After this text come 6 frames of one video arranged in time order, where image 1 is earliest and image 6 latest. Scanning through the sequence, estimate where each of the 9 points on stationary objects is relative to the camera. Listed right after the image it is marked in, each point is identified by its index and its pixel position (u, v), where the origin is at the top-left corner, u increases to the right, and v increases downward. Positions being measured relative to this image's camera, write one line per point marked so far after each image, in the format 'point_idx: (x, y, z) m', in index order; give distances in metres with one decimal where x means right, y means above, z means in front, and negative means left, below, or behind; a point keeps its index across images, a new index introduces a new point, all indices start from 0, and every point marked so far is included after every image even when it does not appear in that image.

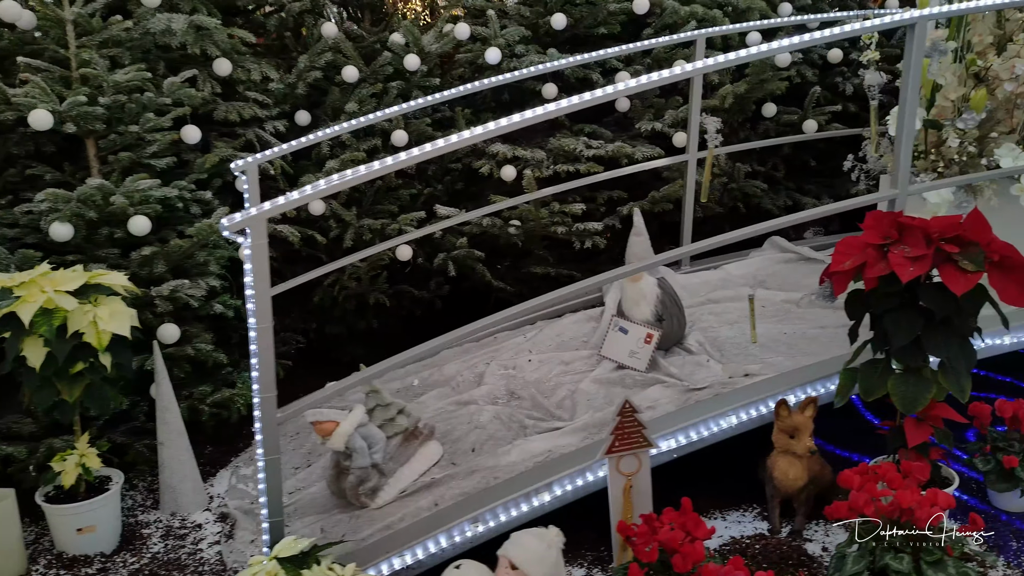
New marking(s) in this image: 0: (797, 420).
0: (+0.6, -0.3, +1.7) m
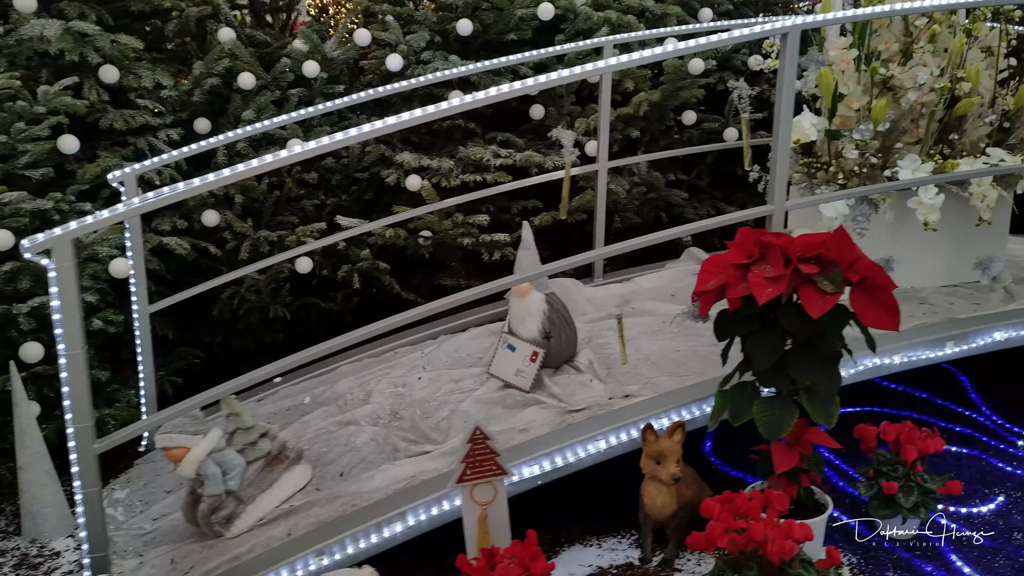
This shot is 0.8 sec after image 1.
0: (+0.3, -0.3, +1.6) m
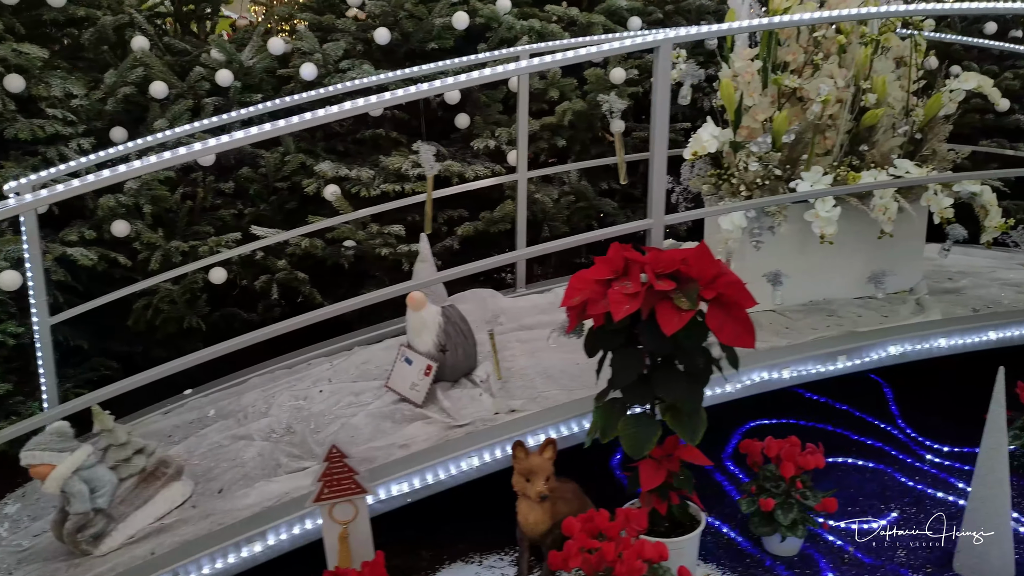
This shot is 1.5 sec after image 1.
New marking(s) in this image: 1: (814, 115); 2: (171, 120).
0: (0.0, -0.4, +1.6) m
1: (+0.9, +0.5, +2.1) m
2: (-1.1, +0.5, +2.5) m
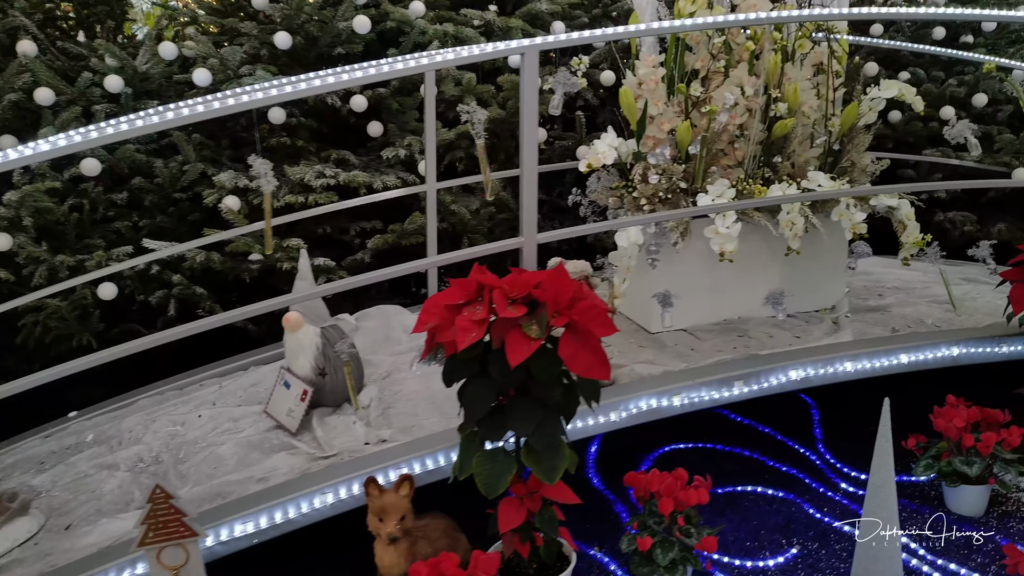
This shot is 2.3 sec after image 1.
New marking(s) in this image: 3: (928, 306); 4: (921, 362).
0: (-0.2, -0.4, +1.5) m
1: (+0.6, +0.4, +2.0) m
2: (-1.4, +0.5, +2.3) m
3: (+1.3, -0.1, +2.3) m
4: (+1.0, -0.2, +1.9) m
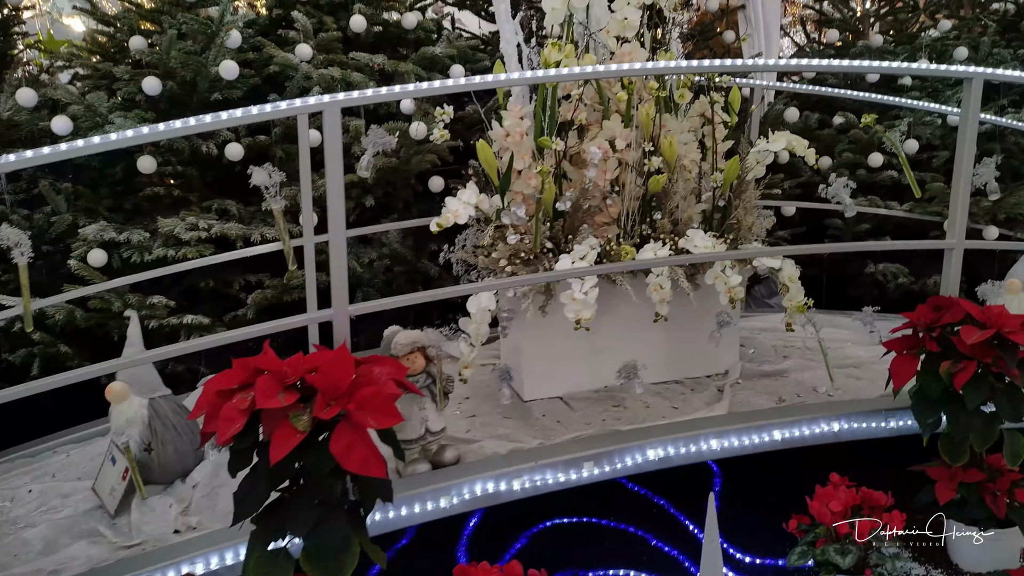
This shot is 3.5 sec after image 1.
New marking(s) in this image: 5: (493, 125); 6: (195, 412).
0: (-0.6, -0.6, +1.3) m
1: (+0.2, +0.3, +1.9) m
2: (-1.8, +0.3, +2.2) m
3: (+0.9, -0.2, +2.1) m
4: (+0.7, -0.4, +1.8) m
5: (0.0, +0.4, +1.9) m
6: (-0.5, -0.2, +1.3) m
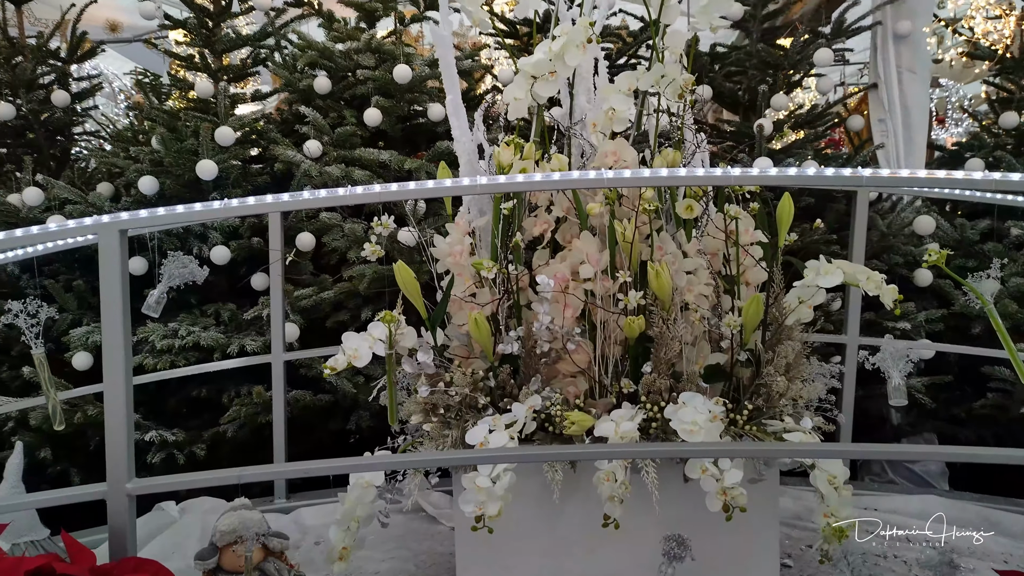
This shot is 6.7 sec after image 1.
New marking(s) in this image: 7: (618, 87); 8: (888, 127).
0: (-0.9, -0.8, +1.0) m
1: (+0.1, -0.1, +1.4) m
2: (-1.7, +0.1, +2.3) m
3: (+0.8, -0.6, +1.4) m
4: (+0.4, -0.7, +1.1) m
5: (-0.2, +0.1, +1.5) m
6: (-0.8, -0.4, +1.0) m
7: (+0.2, +0.4, +1.4) m
8: (+1.2, +0.5, +2.3) m
